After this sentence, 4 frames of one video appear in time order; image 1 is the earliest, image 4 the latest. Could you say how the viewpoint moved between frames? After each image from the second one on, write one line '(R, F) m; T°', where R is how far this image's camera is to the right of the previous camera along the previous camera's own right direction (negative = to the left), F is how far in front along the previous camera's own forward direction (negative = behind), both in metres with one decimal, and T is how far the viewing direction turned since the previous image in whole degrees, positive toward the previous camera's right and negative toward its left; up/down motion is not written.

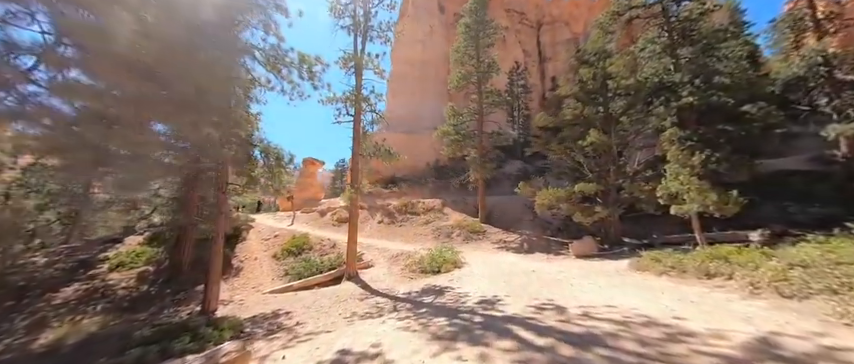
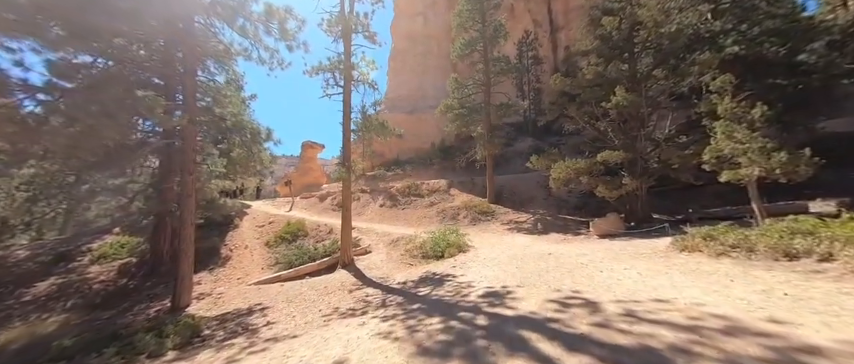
(+0.4, +1.5) m; -2°
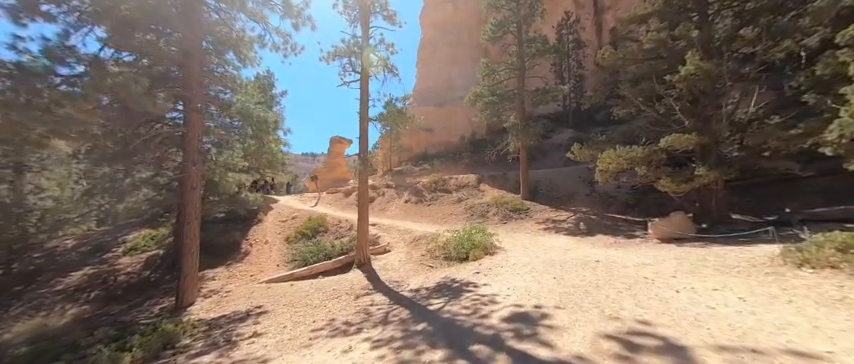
(+0.4, +1.3) m; -6°
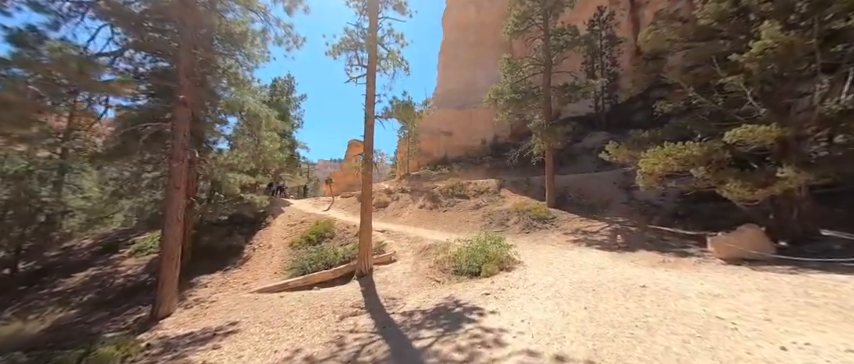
(+0.5, +1.2) m; -5°
